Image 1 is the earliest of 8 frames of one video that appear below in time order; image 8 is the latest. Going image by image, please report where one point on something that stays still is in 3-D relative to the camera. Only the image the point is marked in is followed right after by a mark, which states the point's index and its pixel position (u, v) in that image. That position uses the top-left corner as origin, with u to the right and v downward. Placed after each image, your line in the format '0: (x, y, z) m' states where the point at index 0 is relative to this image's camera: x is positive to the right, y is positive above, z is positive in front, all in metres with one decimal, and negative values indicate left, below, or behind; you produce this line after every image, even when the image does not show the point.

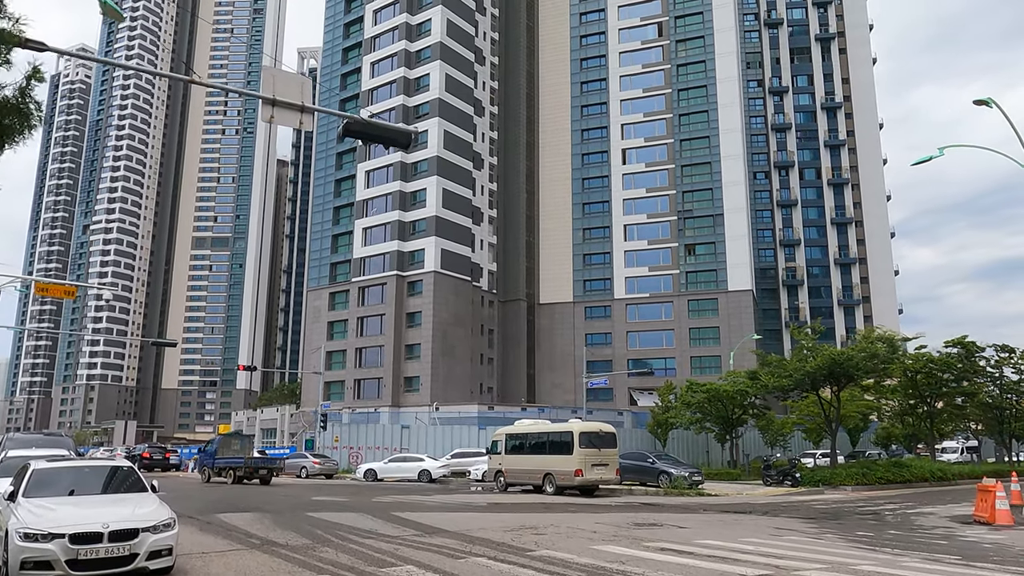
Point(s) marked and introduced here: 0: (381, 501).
0: (-3.4, -5.6, +20.1) m
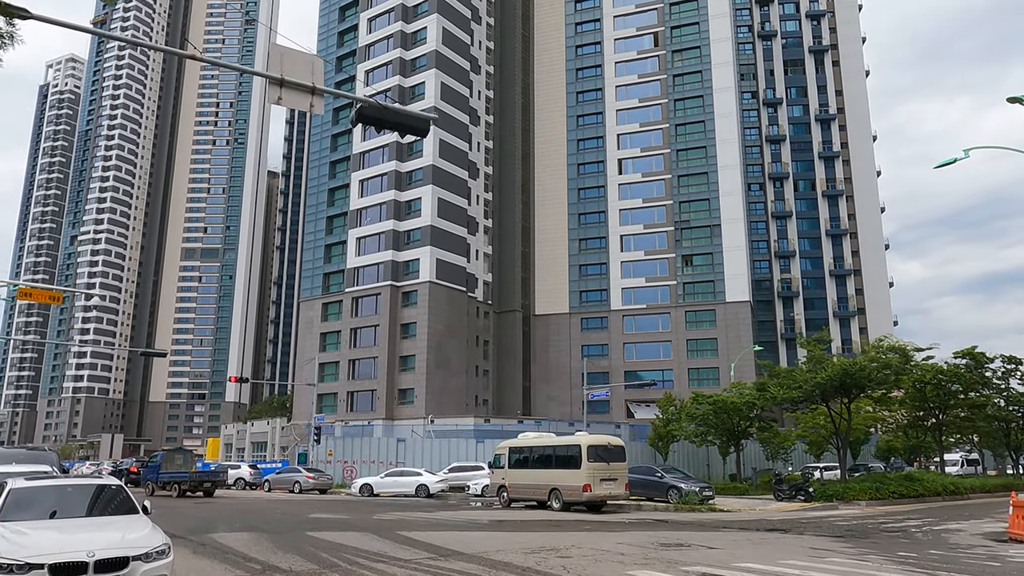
0: (-3.2, -5.7, +19.1) m
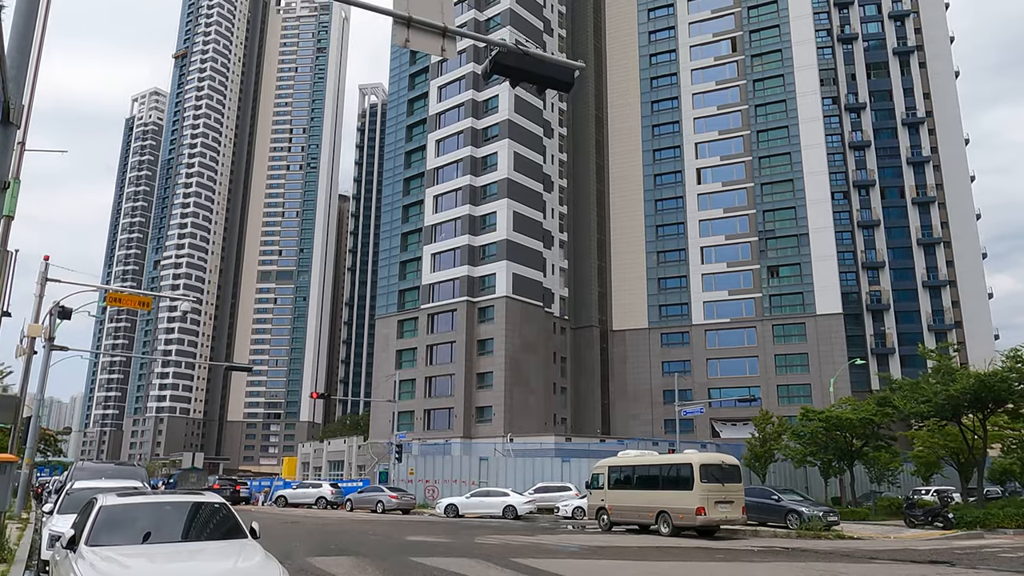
0: (-0.7, -5.8, +17.6) m
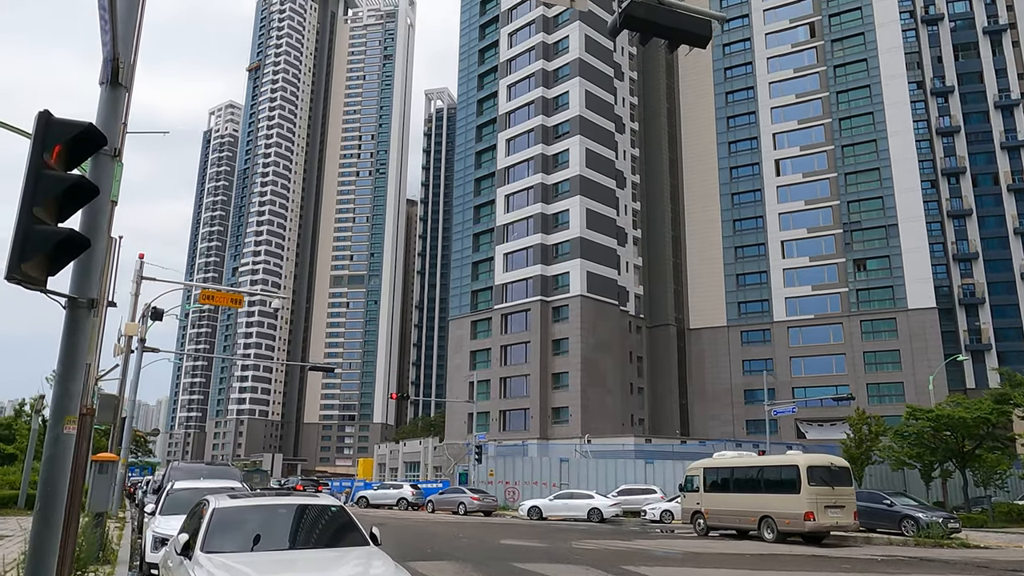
0: (+1.5, -5.7, +16.8) m
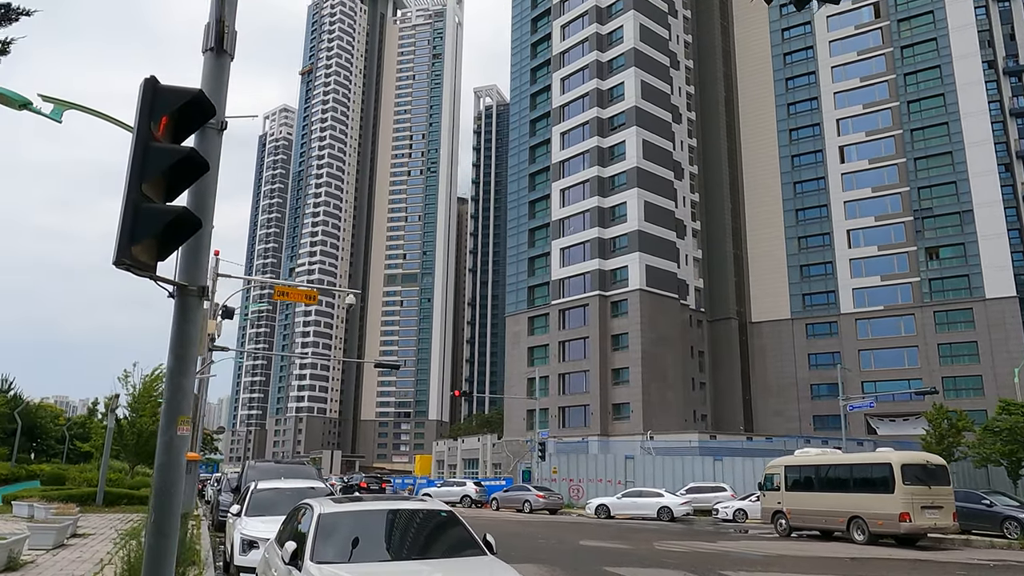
0: (+3.2, -5.5, +16.2) m
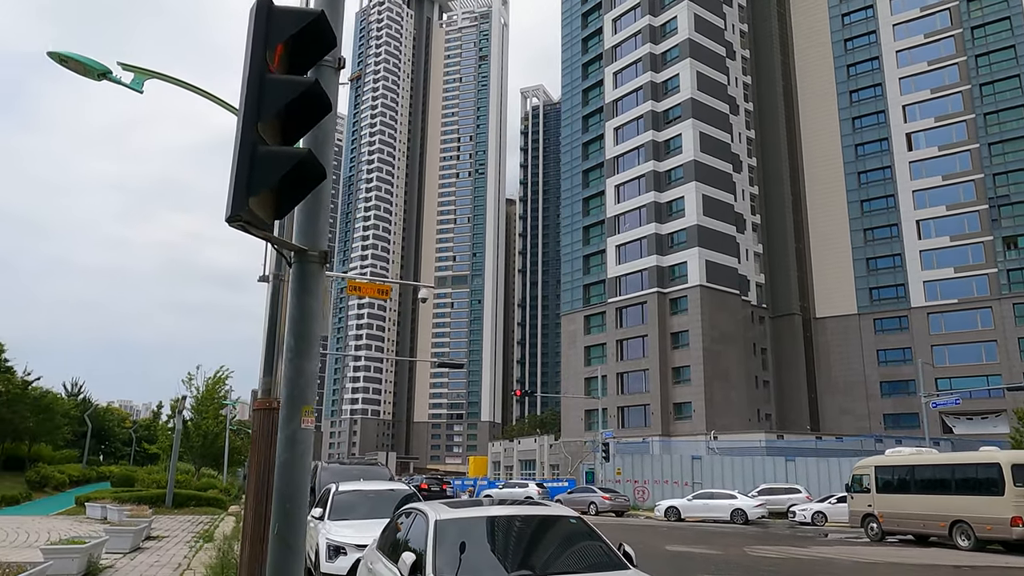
0: (+4.8, -5.3, +15.2) m
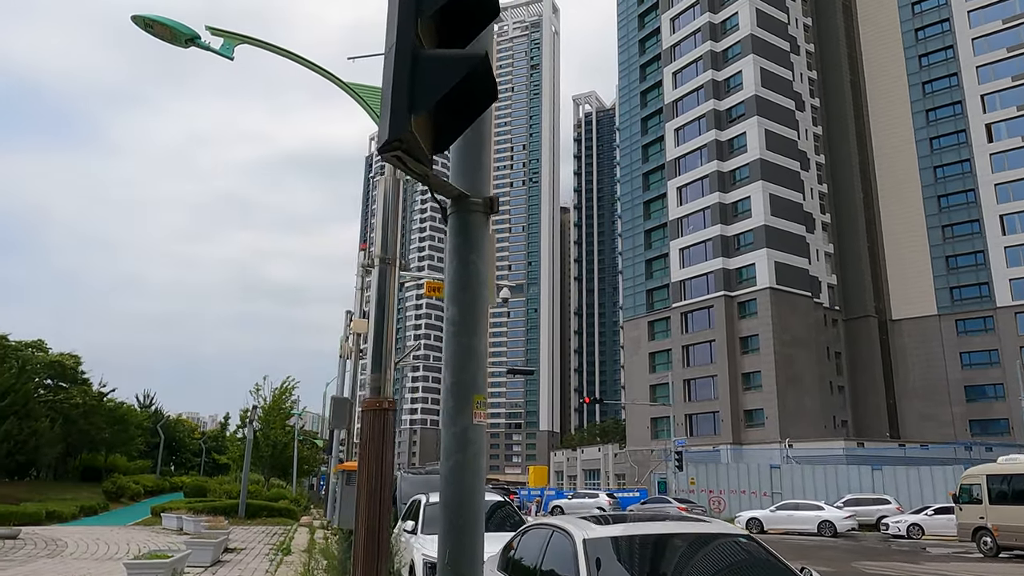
0: (+6.5, -5.2, +14.0) m
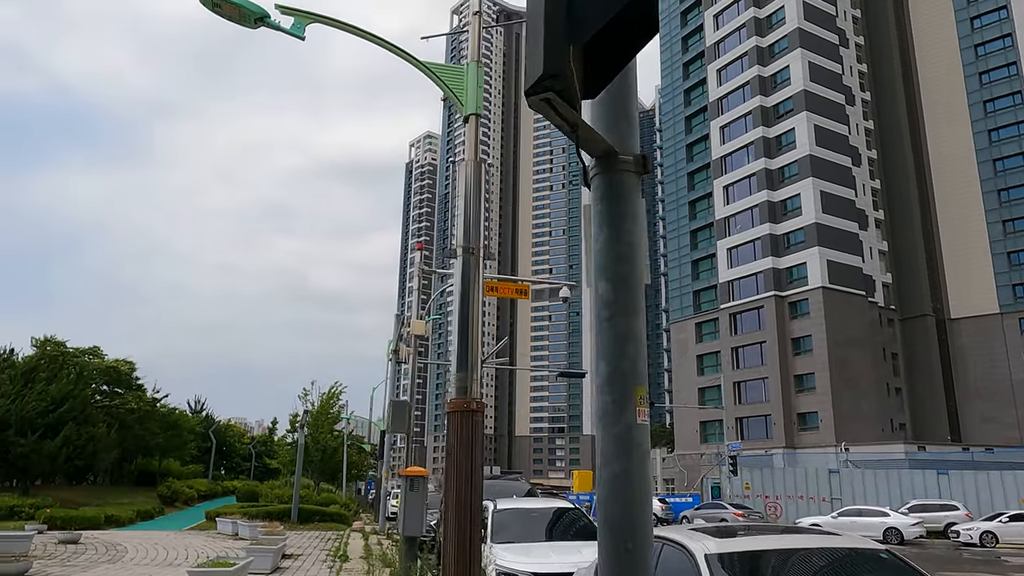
0: (+7.6, -5.1, +13.2) m
